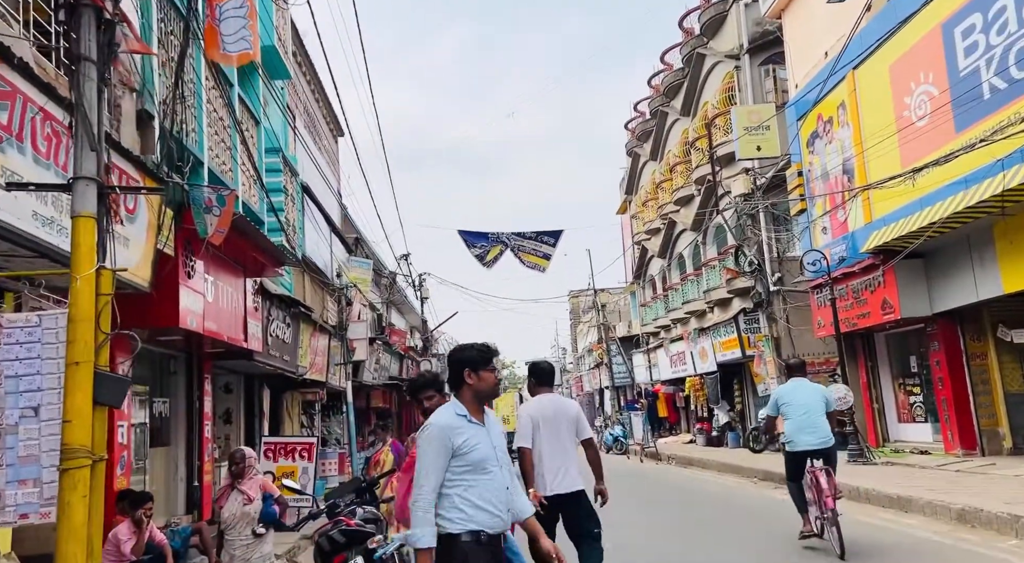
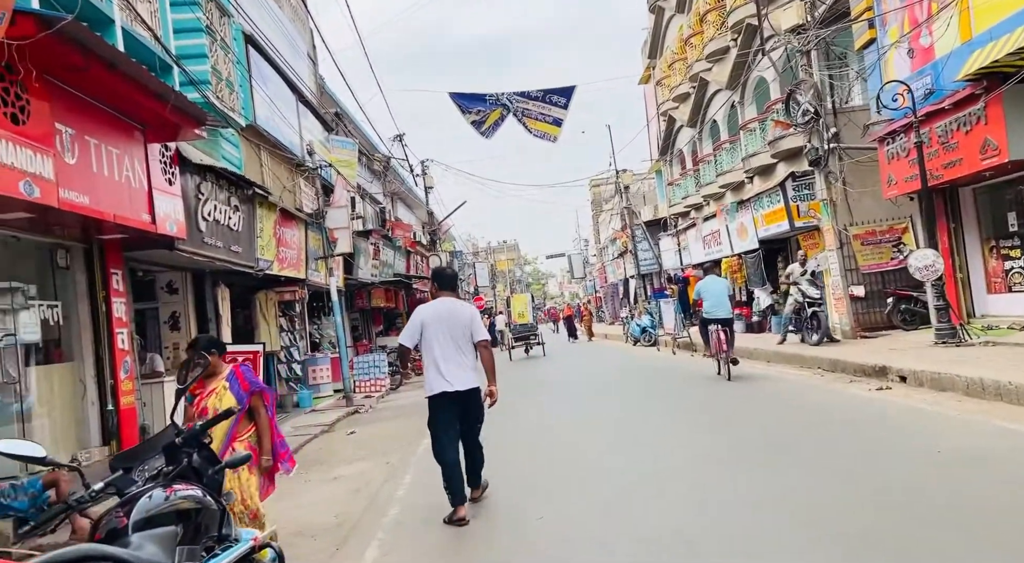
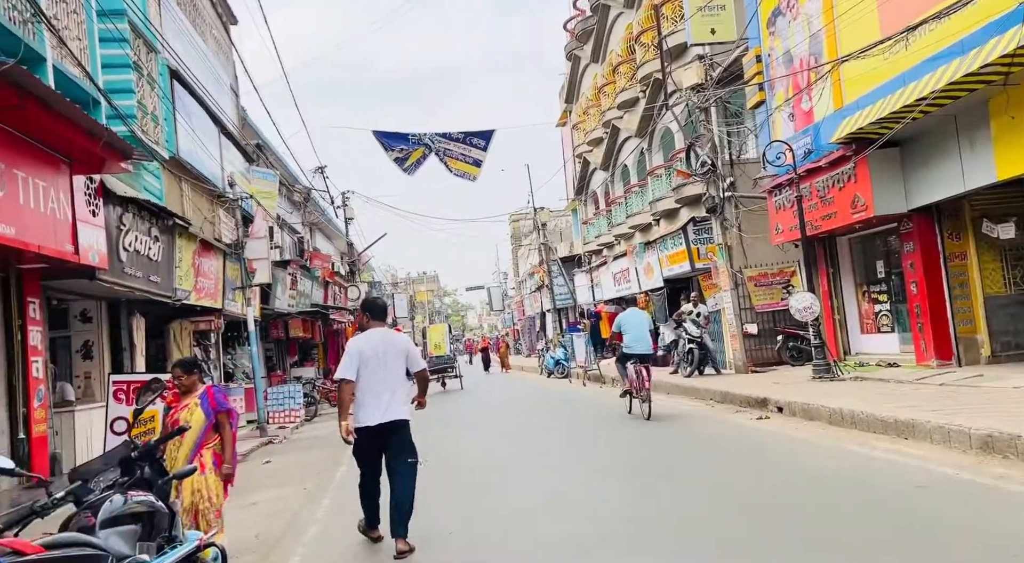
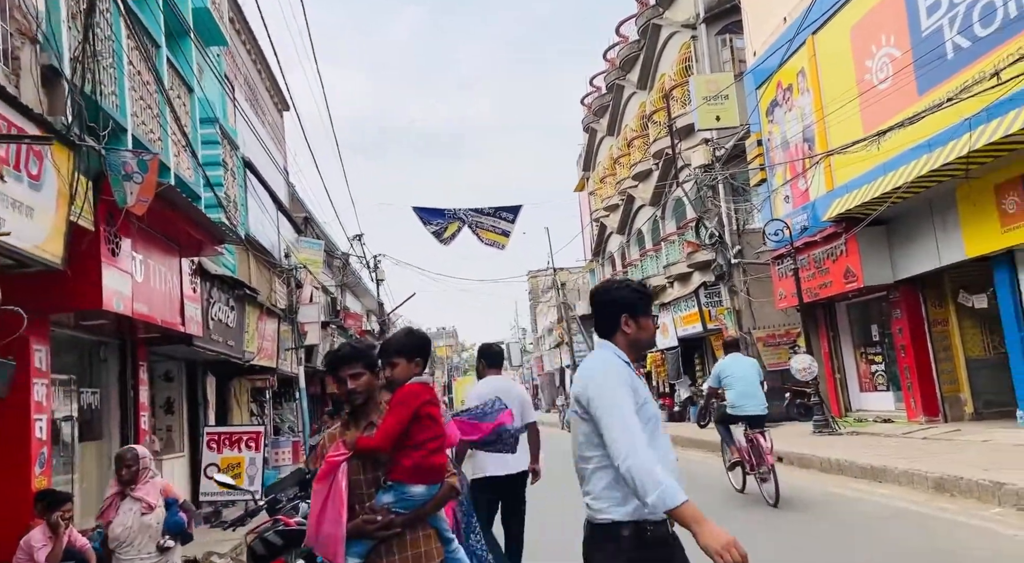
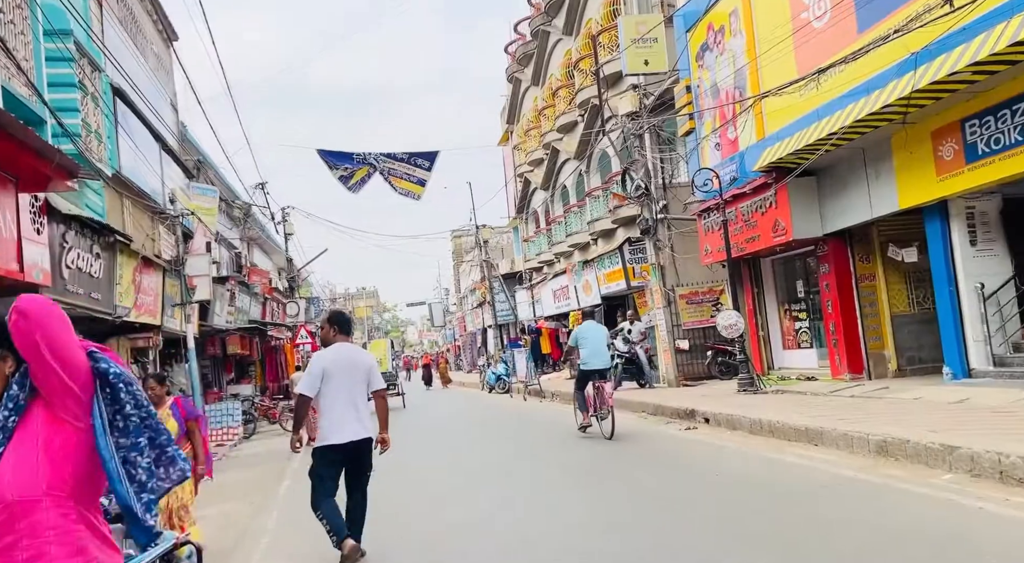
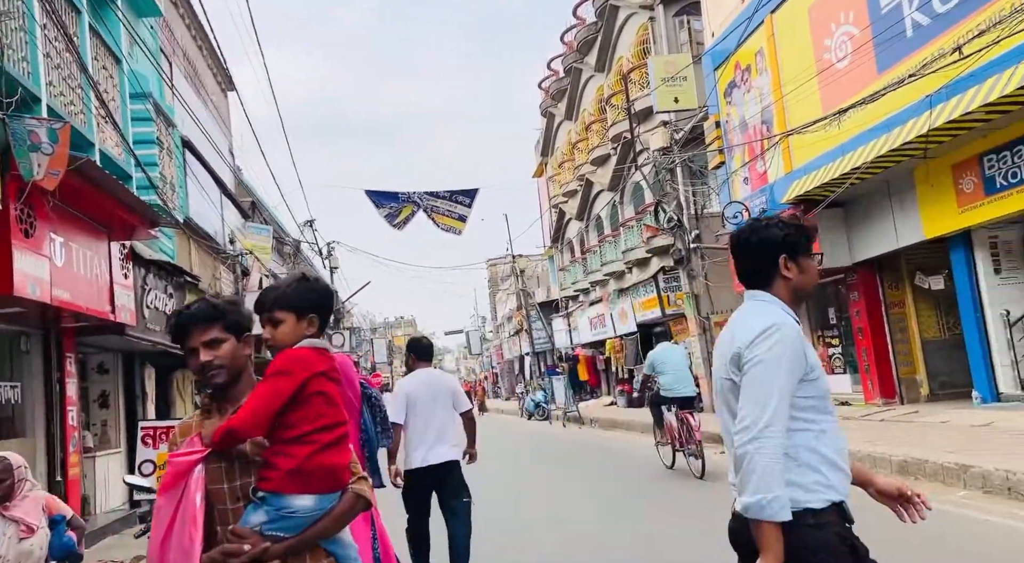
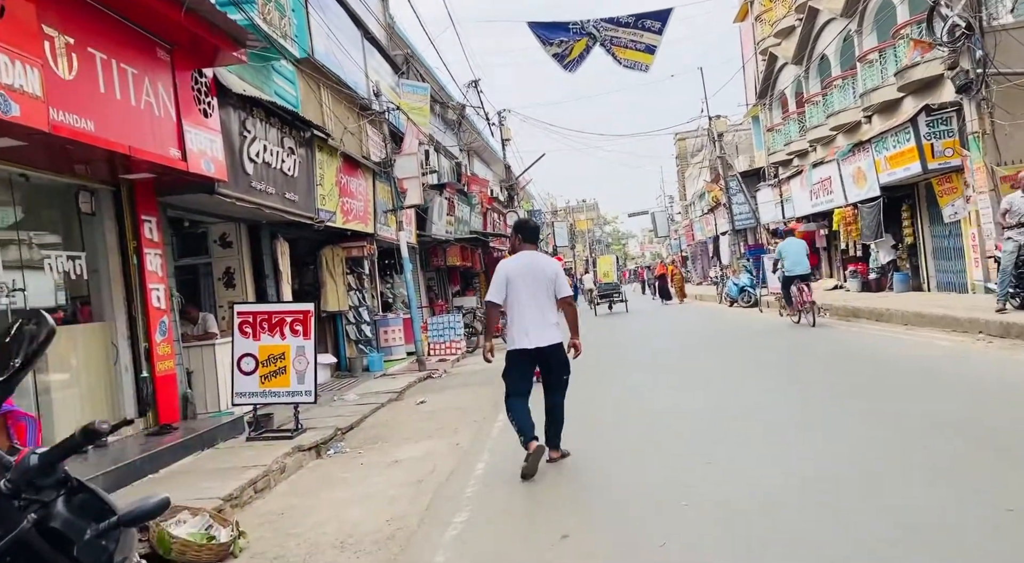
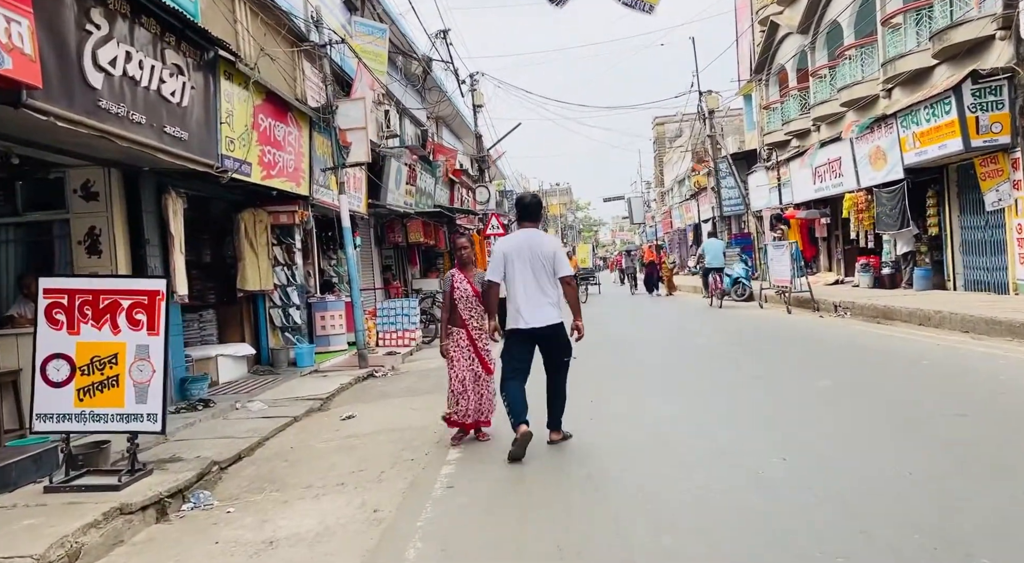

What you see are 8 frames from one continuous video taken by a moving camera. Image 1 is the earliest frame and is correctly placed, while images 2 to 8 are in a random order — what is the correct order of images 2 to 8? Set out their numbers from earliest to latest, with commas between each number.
4, 6, 5, 3, 2, 7, 8
